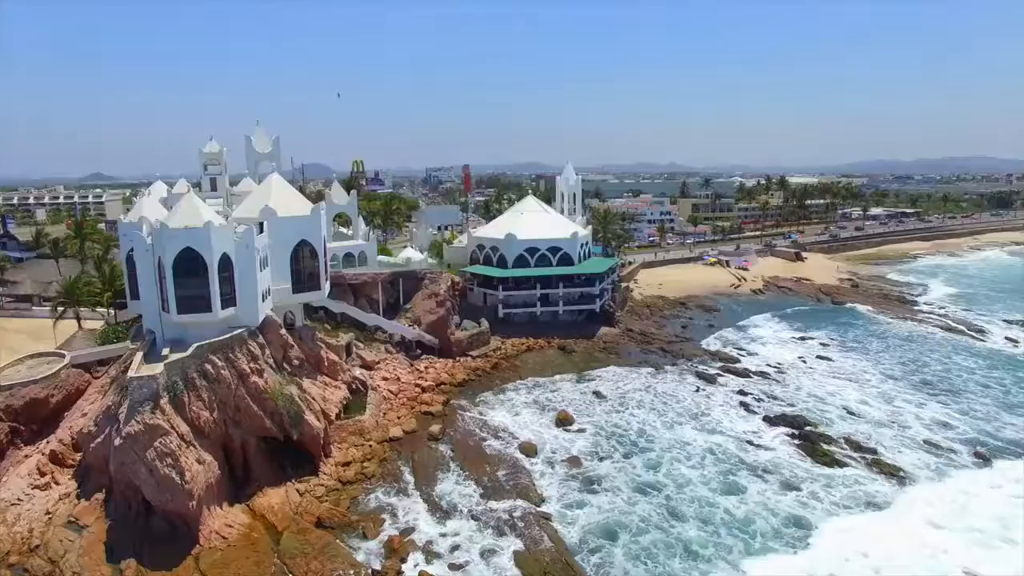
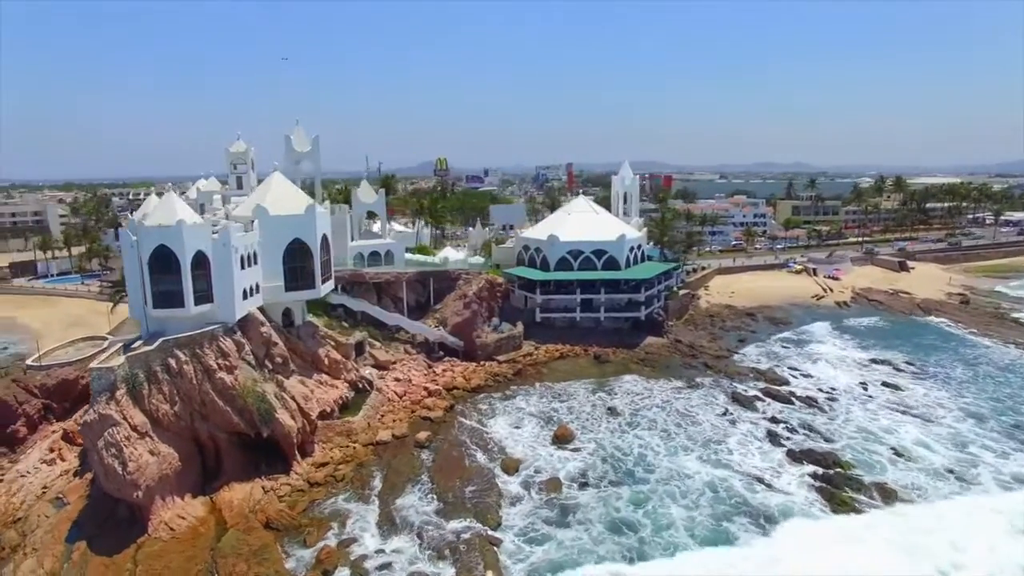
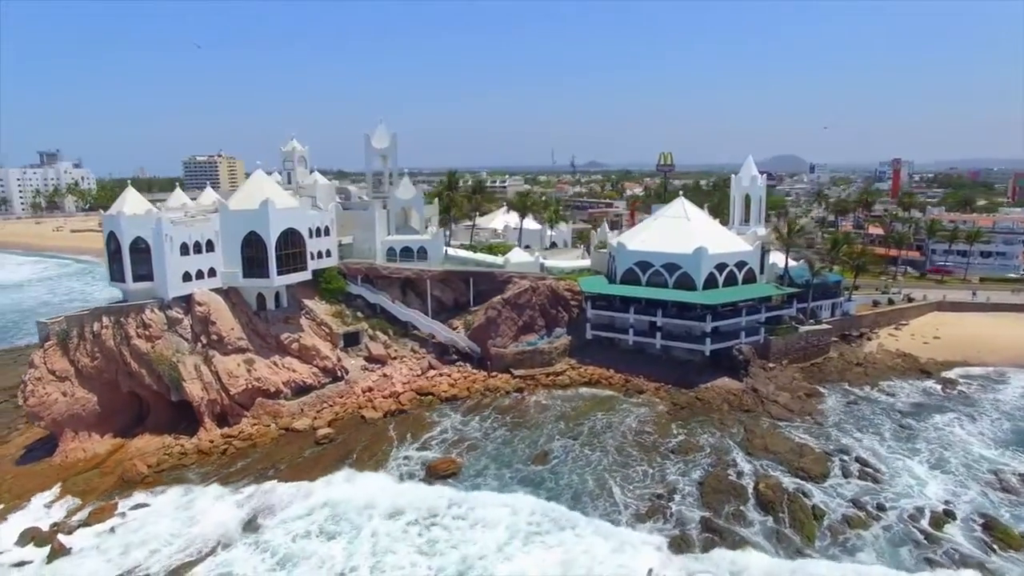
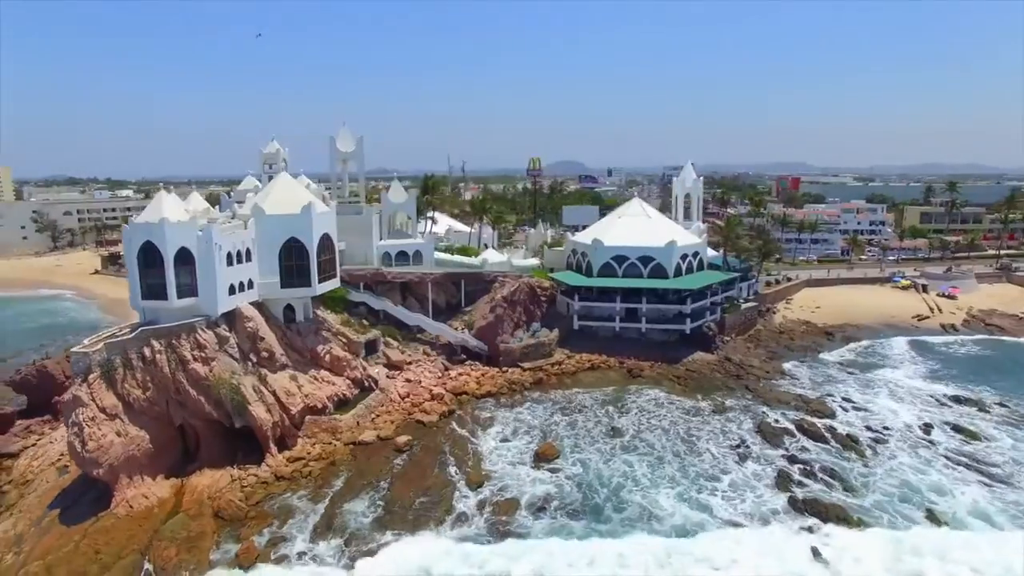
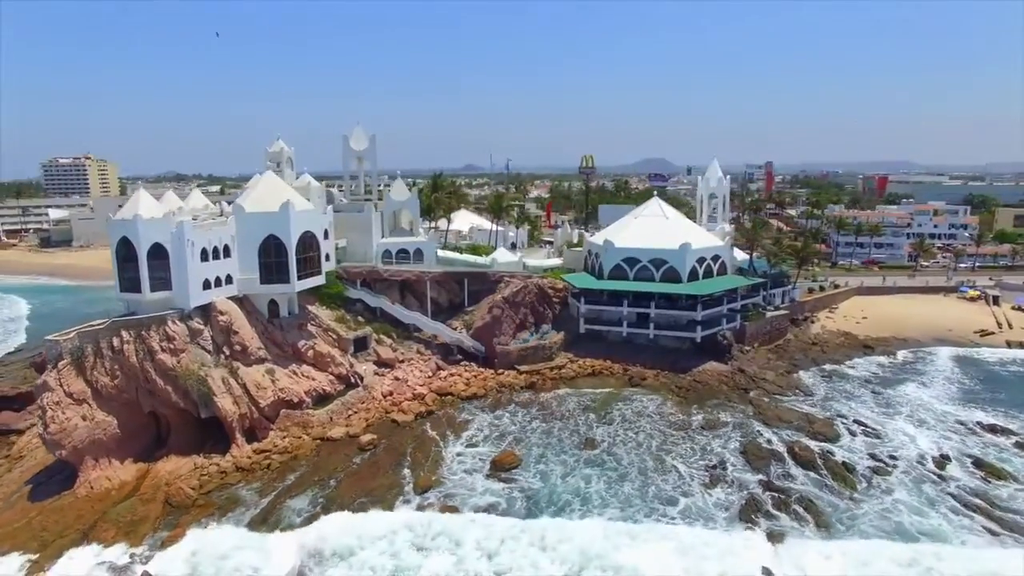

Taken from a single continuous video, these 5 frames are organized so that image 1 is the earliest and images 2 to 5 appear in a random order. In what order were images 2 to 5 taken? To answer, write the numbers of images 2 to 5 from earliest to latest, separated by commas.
2, 4, 5, 3
